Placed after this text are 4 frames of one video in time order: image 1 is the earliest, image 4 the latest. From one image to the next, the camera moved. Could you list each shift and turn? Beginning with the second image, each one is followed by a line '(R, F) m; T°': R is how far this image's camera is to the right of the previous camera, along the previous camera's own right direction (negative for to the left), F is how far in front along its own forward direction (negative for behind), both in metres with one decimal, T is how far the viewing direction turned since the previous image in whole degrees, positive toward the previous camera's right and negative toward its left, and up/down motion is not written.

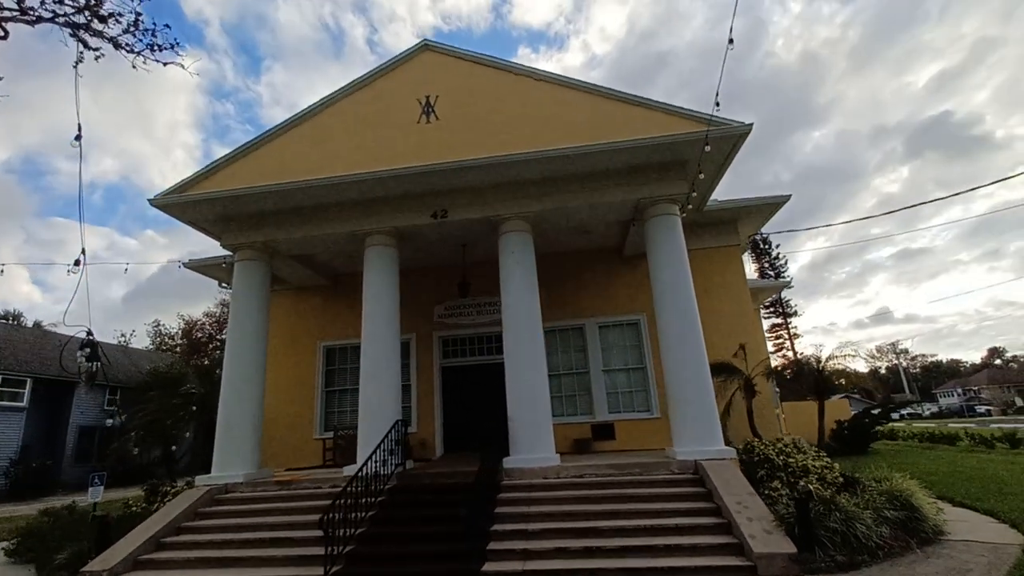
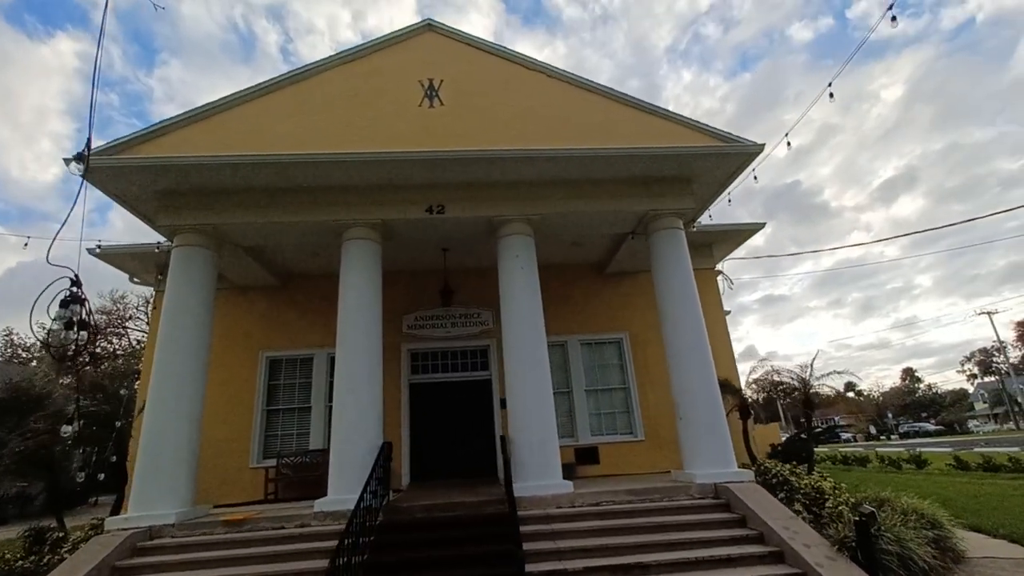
(-1.5, +0.9) m; +10°
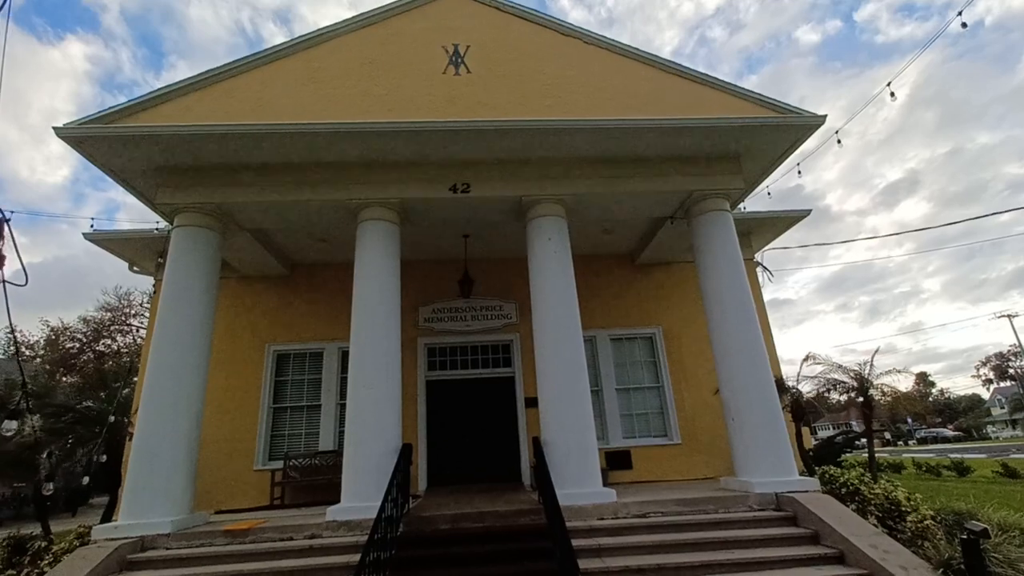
(-0.4, +0.7) m; -1°
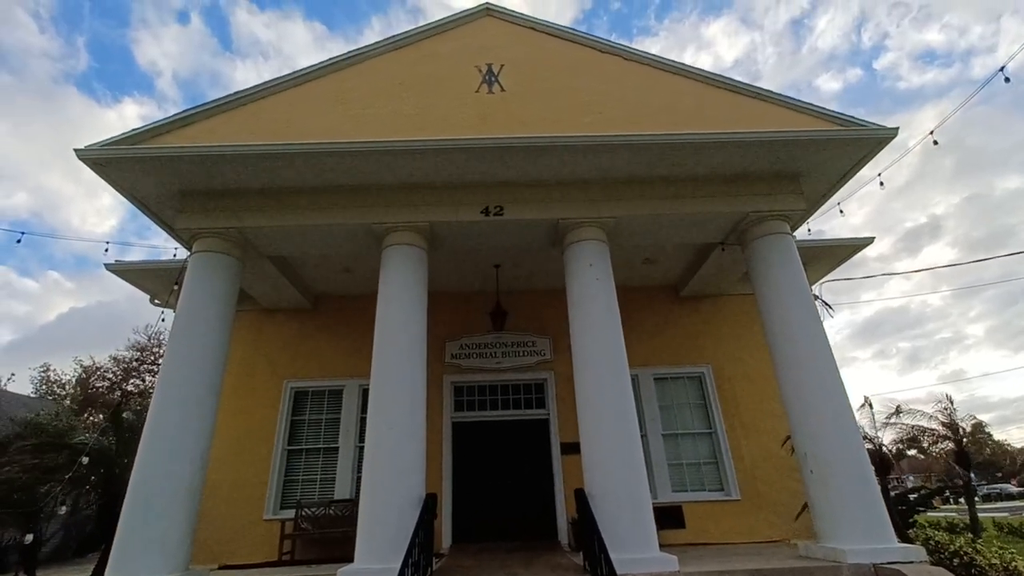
(-0.2, +0.6) m; -3°
